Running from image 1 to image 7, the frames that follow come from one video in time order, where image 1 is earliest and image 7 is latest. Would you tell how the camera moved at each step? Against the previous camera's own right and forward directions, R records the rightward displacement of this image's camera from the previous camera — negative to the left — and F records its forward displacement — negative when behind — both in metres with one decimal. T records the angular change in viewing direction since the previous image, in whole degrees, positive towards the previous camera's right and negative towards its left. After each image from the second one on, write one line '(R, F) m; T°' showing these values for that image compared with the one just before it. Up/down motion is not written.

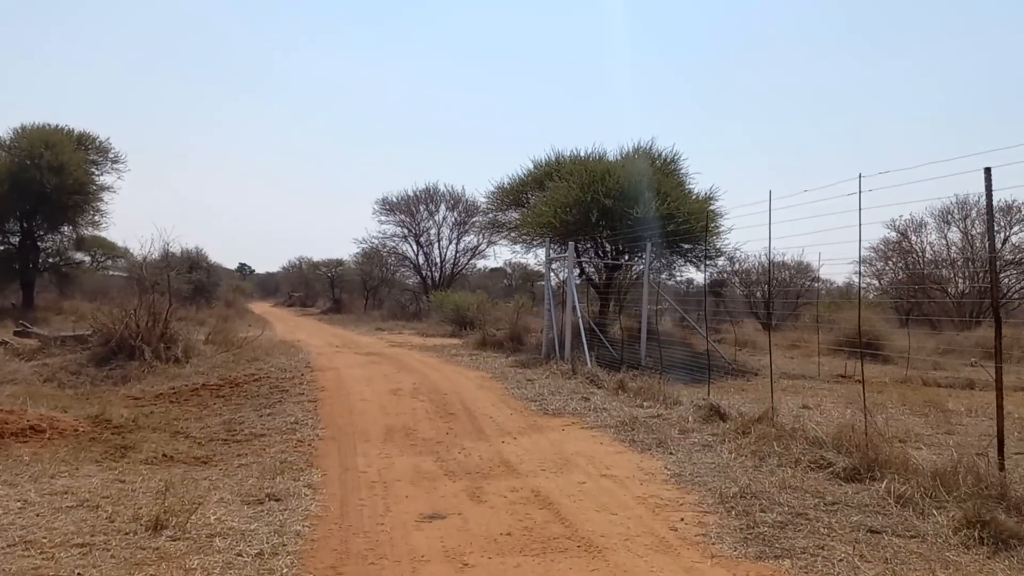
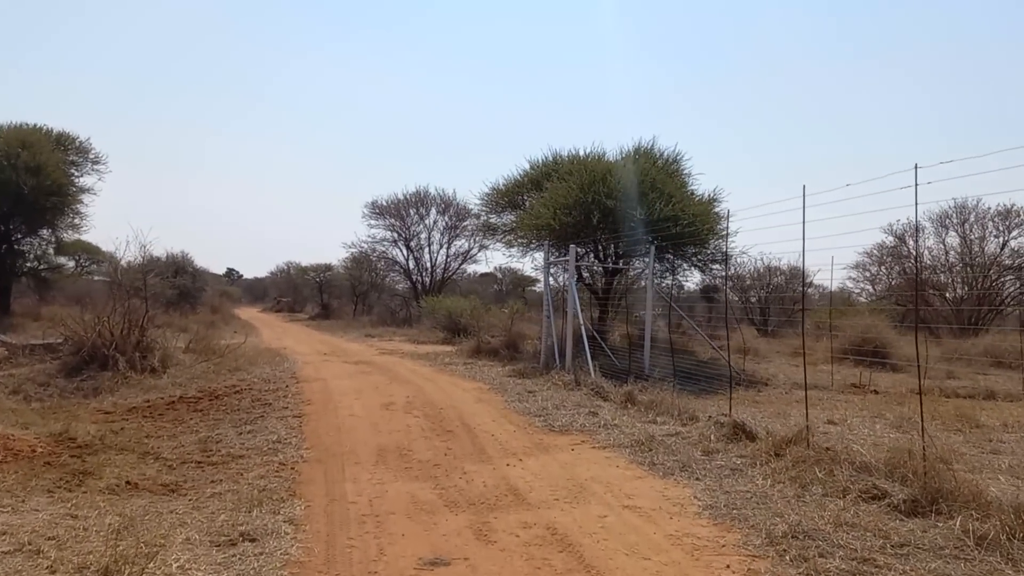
(-0.1, +0.7) m; +1°
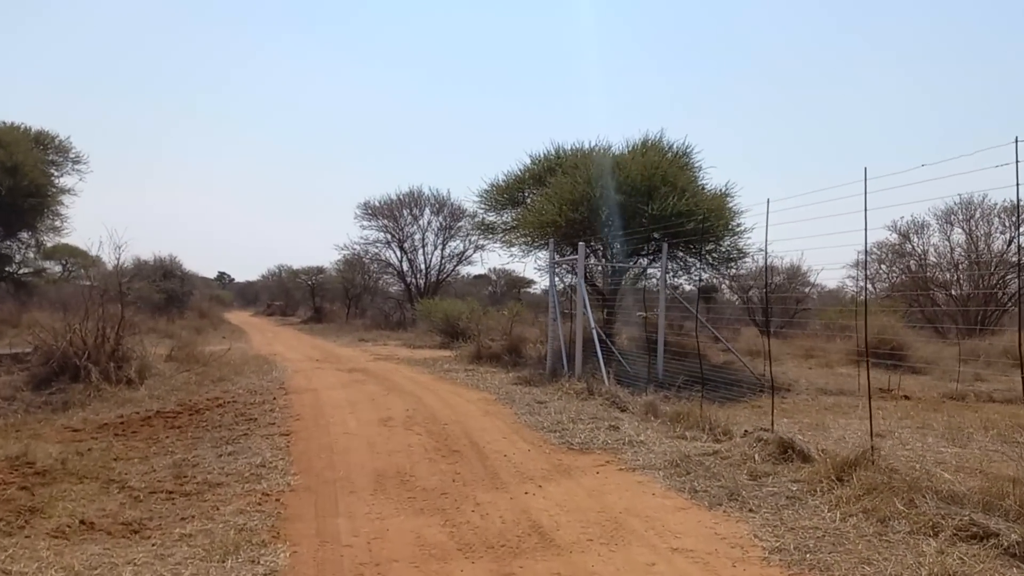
(-0.1, +0.8) m; 0°
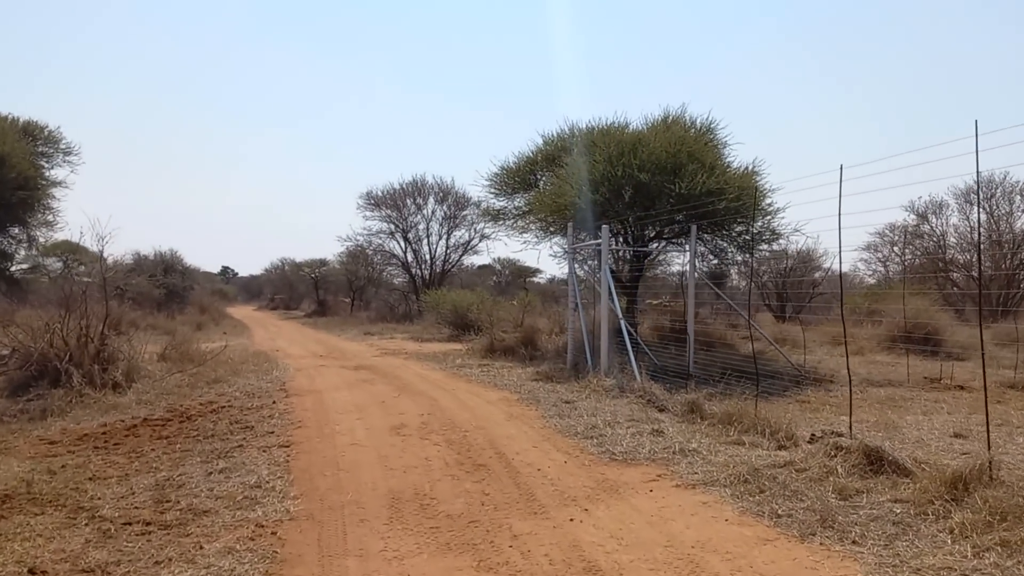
(-0.2, +0.9) m; 0°
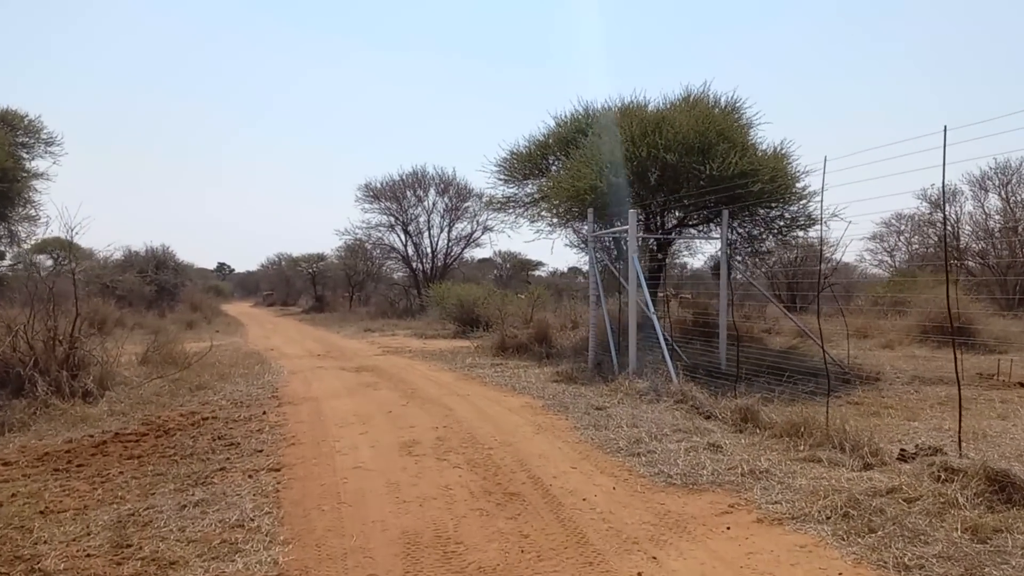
(-0.2, +1.0) m; 0°
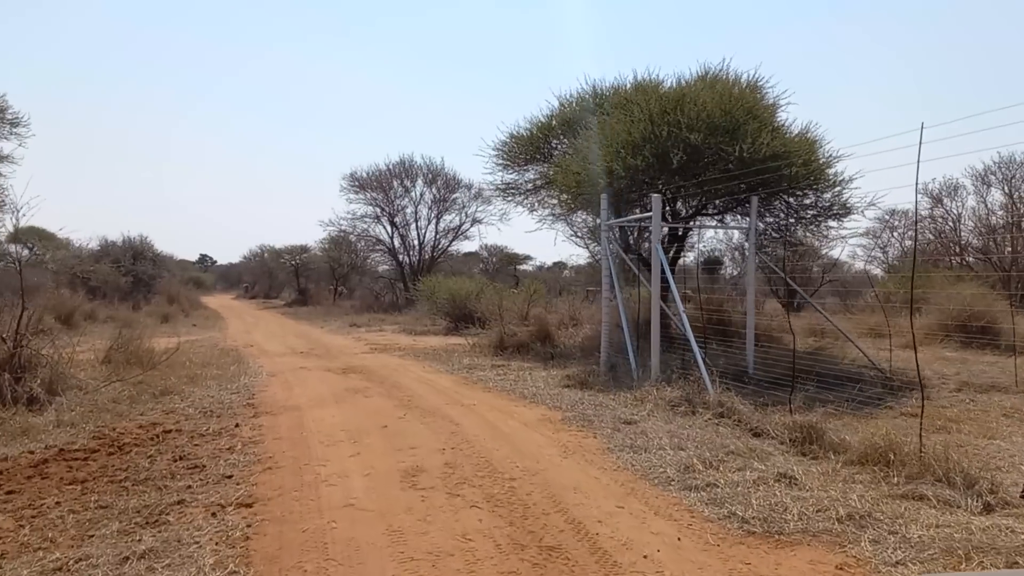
(-0.2, +1.1) m; +1°
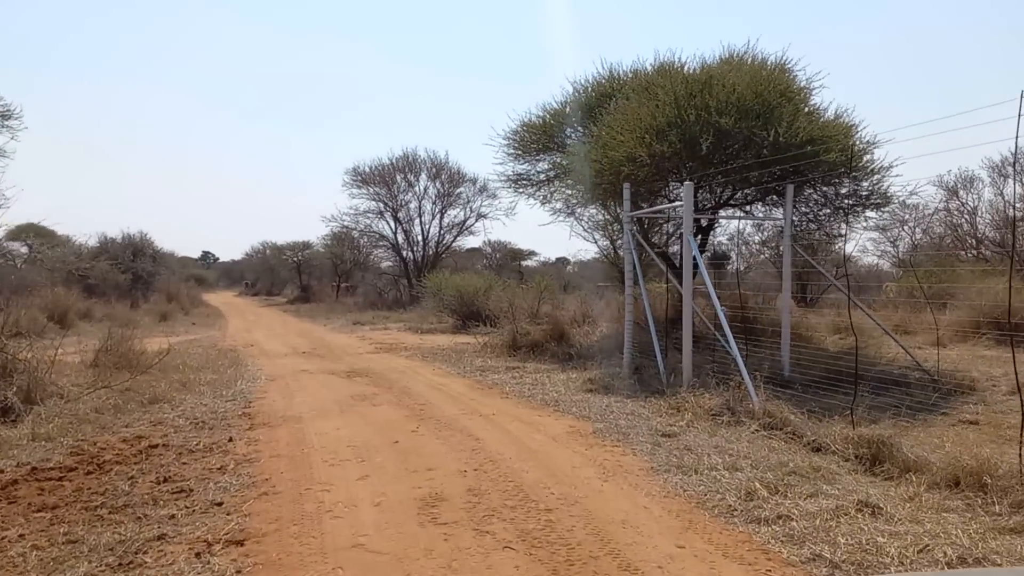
(-0.1, +0.7) m; 0°
